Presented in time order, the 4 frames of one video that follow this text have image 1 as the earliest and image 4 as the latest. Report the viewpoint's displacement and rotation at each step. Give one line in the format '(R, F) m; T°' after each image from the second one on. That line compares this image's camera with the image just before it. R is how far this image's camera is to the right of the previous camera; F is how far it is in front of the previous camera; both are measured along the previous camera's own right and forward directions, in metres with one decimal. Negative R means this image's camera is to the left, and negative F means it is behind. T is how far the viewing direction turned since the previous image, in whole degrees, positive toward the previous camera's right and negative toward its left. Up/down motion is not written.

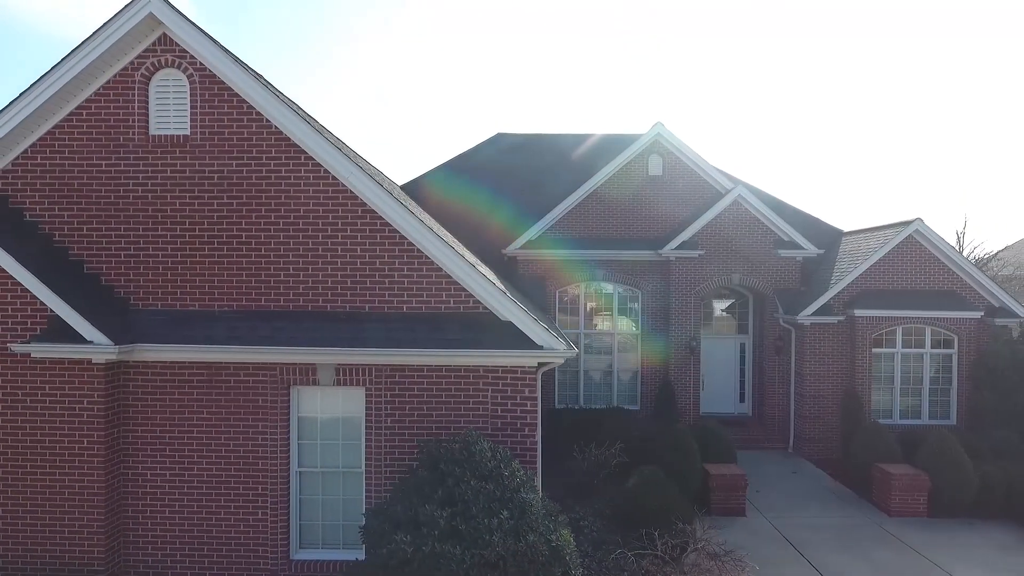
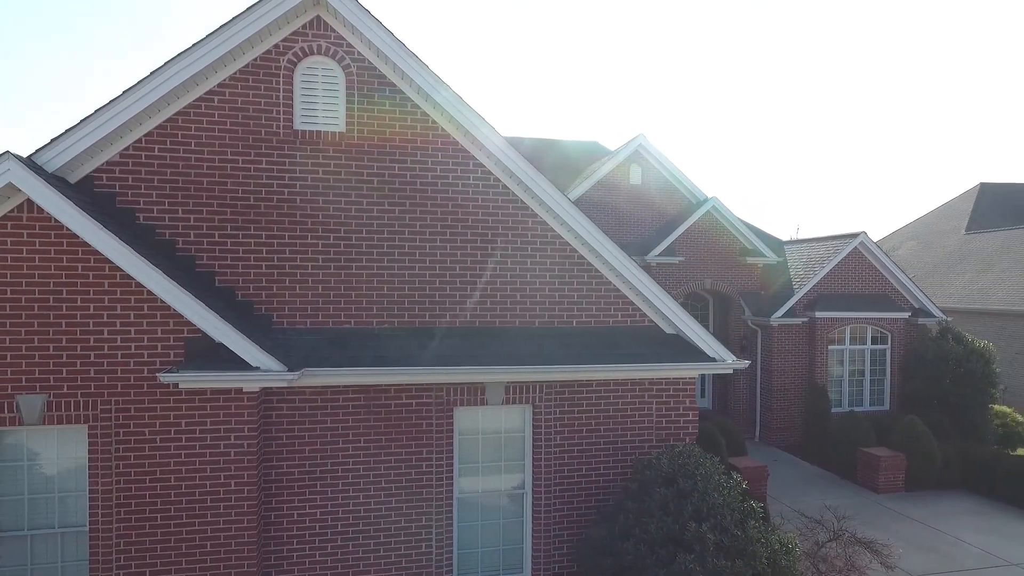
(-4.1, +0.6) m; +14°
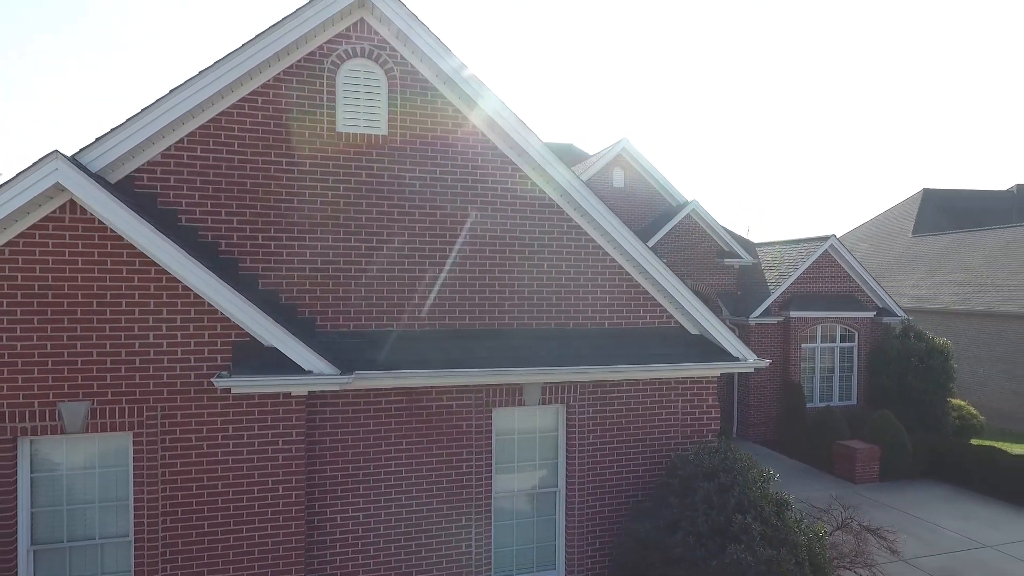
(-1.1, -0.1) m; +4°
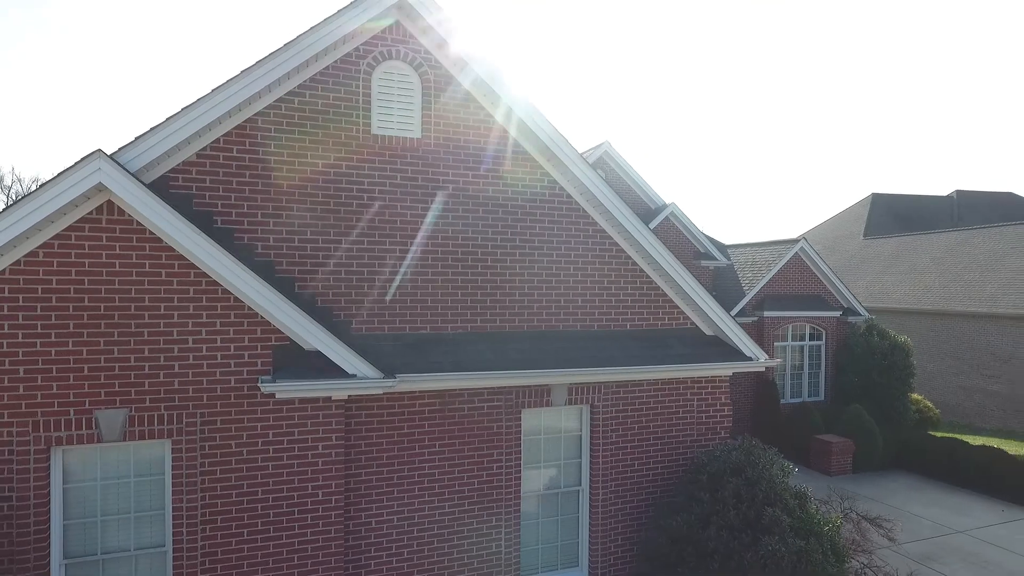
(-1.0, -0.1) m; +4°
